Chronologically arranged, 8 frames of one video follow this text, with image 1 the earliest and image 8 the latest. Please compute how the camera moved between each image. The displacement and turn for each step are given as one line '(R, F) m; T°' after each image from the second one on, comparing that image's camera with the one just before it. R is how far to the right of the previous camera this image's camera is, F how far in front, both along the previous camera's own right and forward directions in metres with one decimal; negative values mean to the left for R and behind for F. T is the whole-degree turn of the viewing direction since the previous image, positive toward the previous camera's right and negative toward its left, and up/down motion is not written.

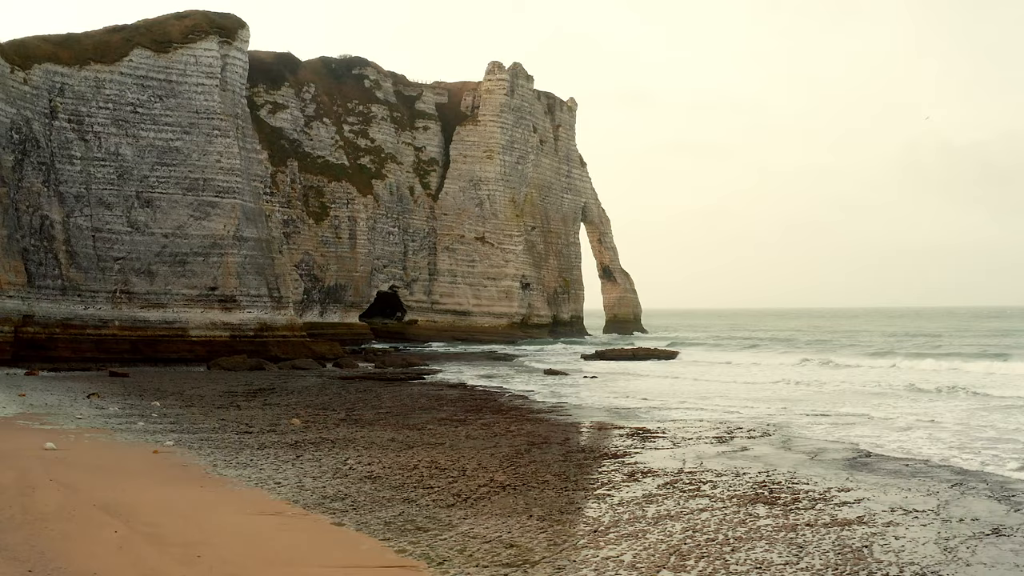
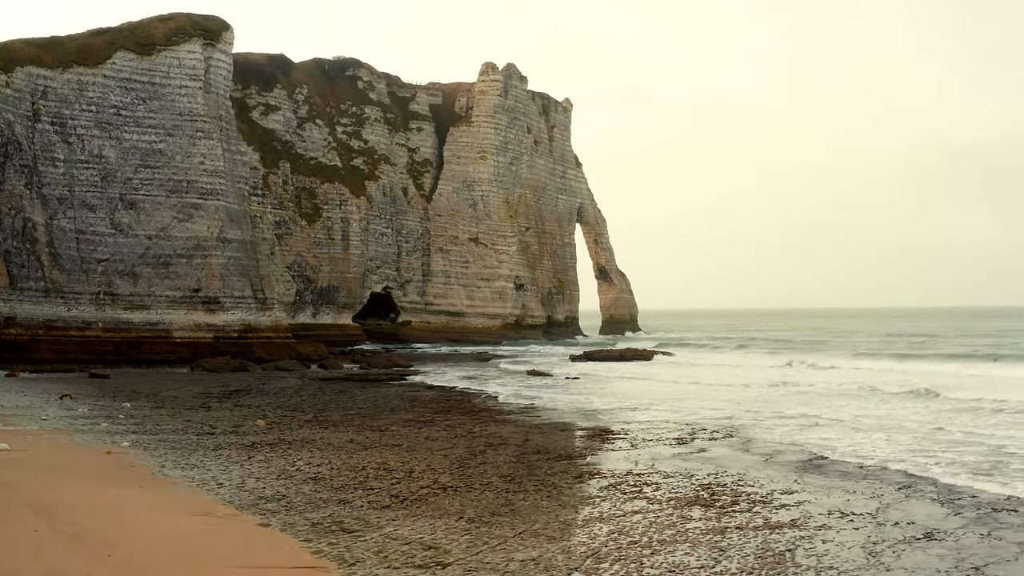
(+0.8, 0.0) m; 0°
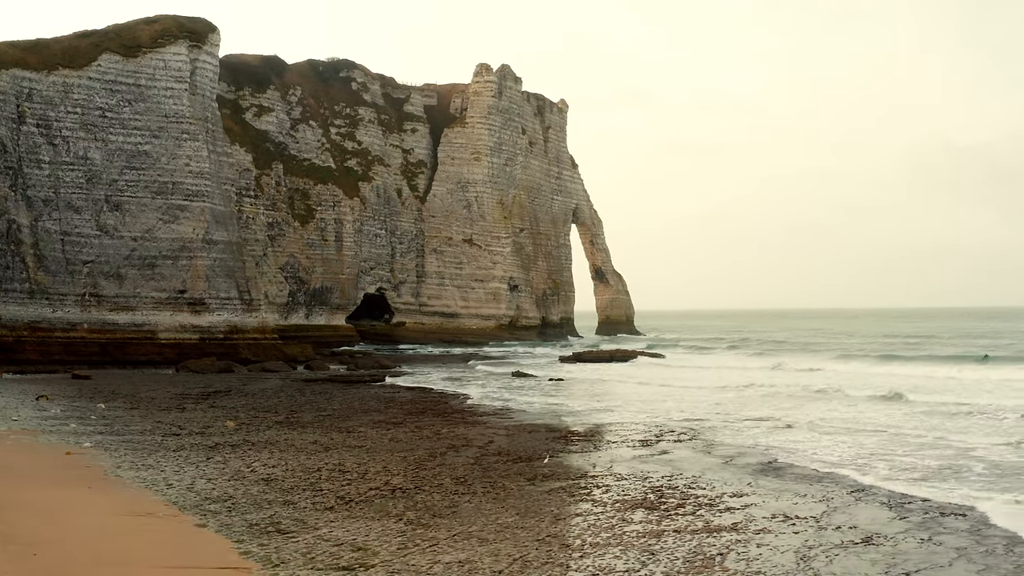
(+0.7, 0.0) m; 0°
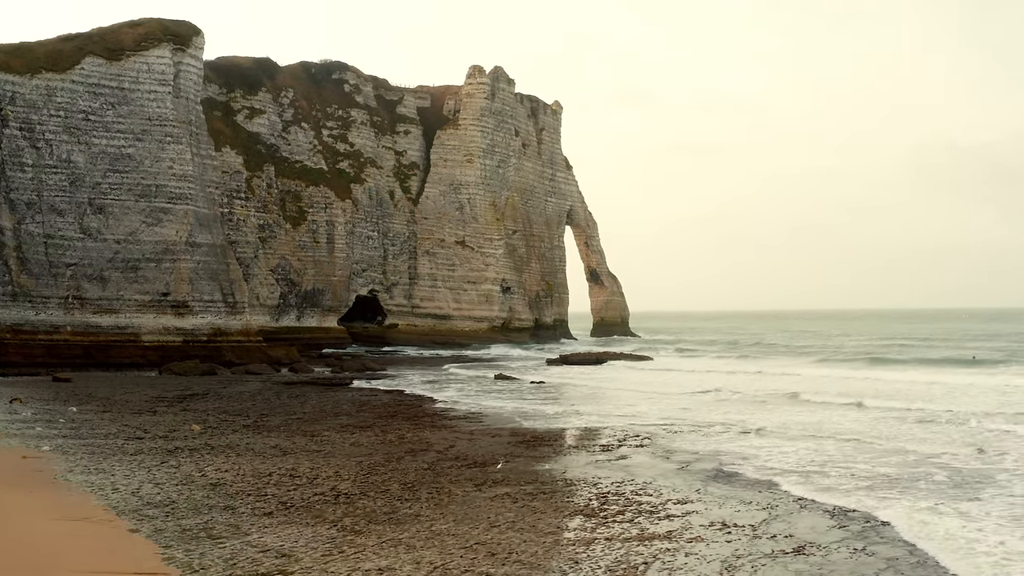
(+0.7, -0.1) m; 0°
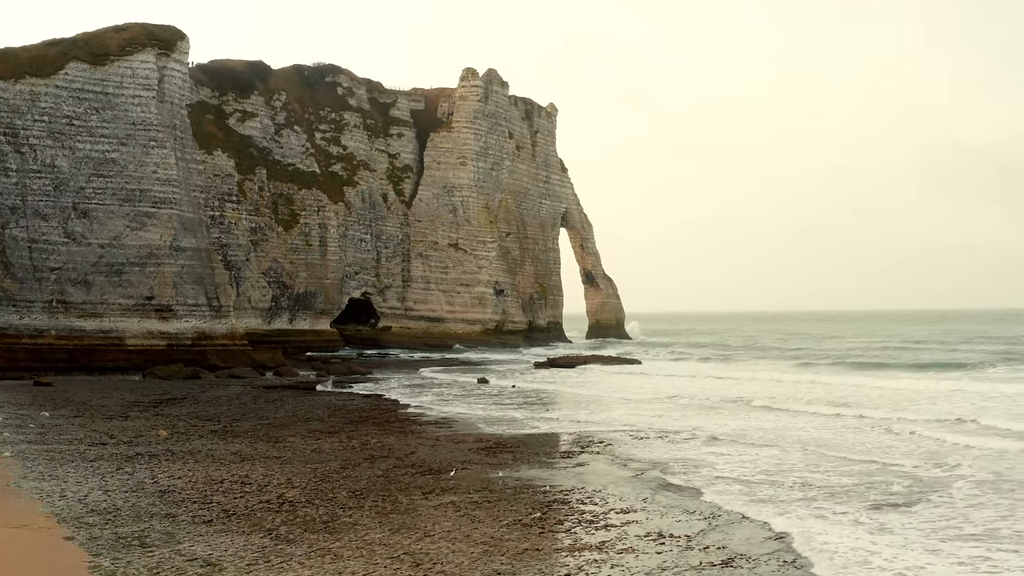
(+0.8, -0.1) m; 0°
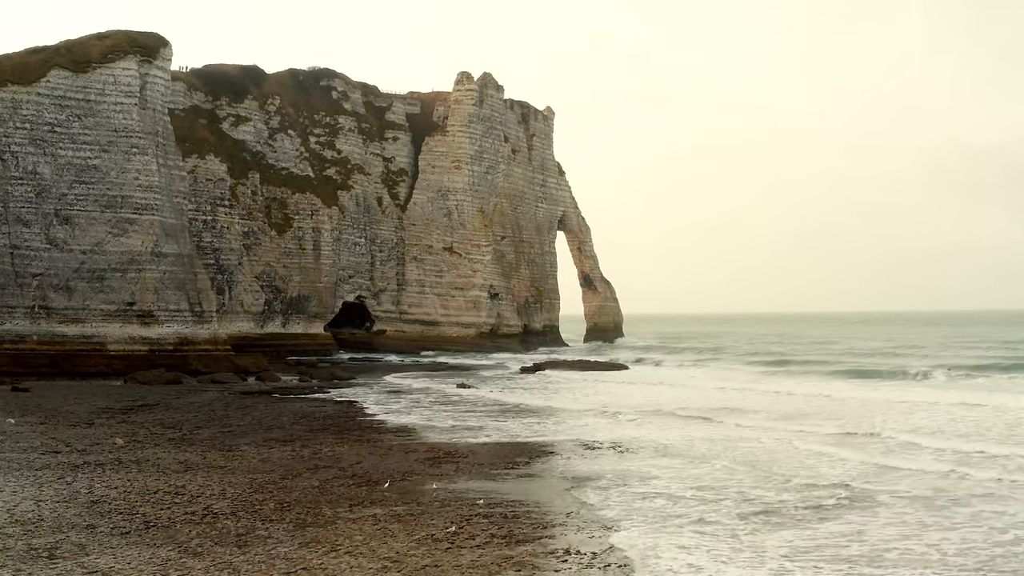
(+1.1, -0.1) m; -1°
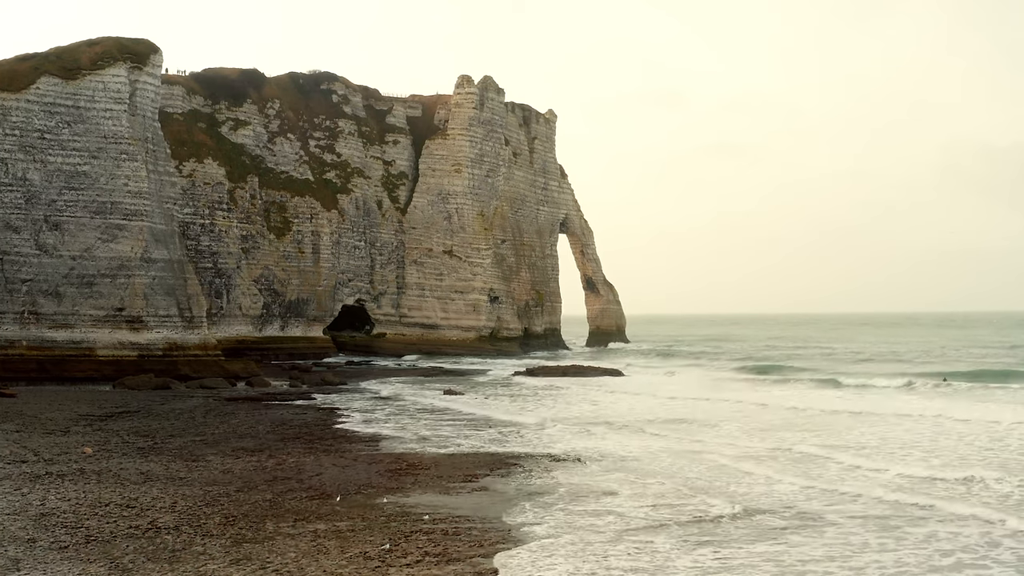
(+0.9, +0.1) m; -1°
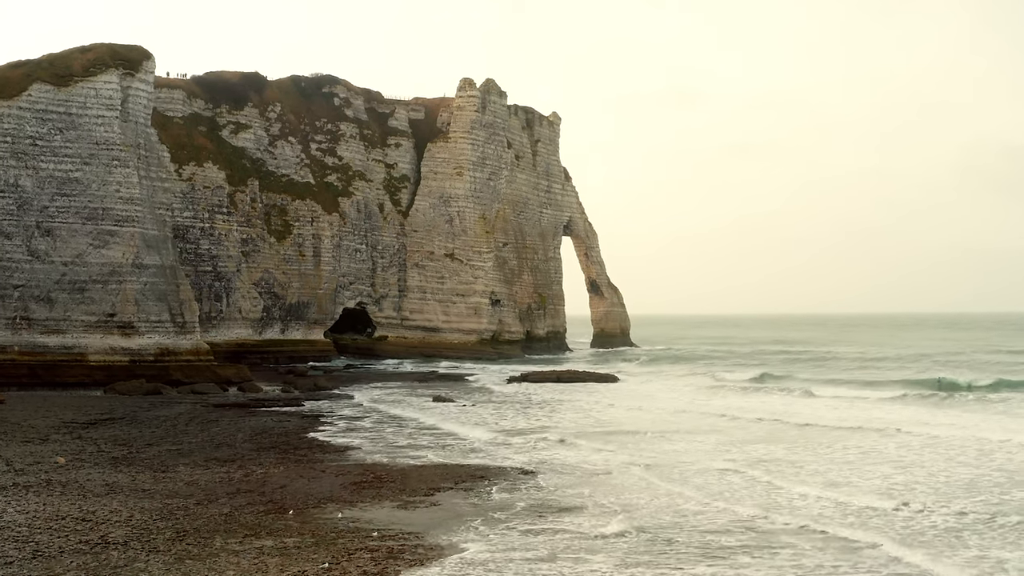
(+0.8, +0.1) m; -1°
